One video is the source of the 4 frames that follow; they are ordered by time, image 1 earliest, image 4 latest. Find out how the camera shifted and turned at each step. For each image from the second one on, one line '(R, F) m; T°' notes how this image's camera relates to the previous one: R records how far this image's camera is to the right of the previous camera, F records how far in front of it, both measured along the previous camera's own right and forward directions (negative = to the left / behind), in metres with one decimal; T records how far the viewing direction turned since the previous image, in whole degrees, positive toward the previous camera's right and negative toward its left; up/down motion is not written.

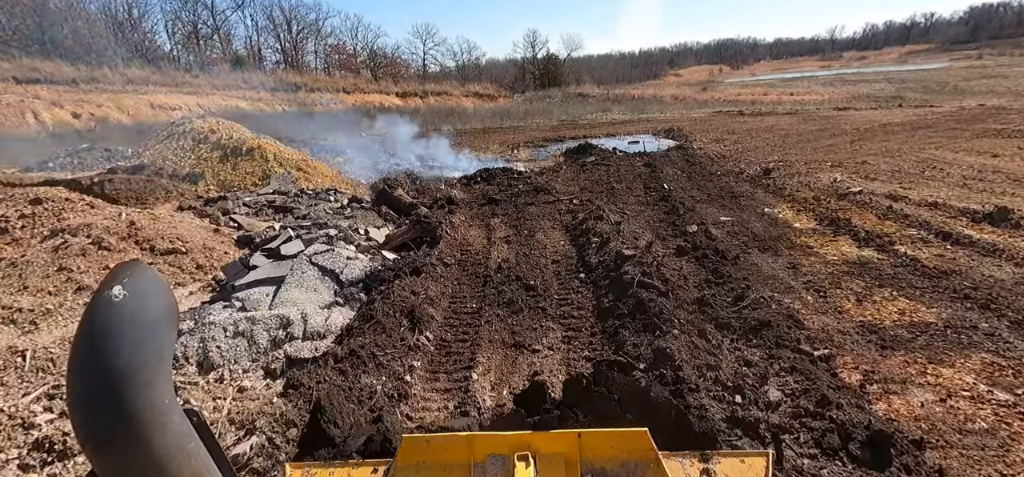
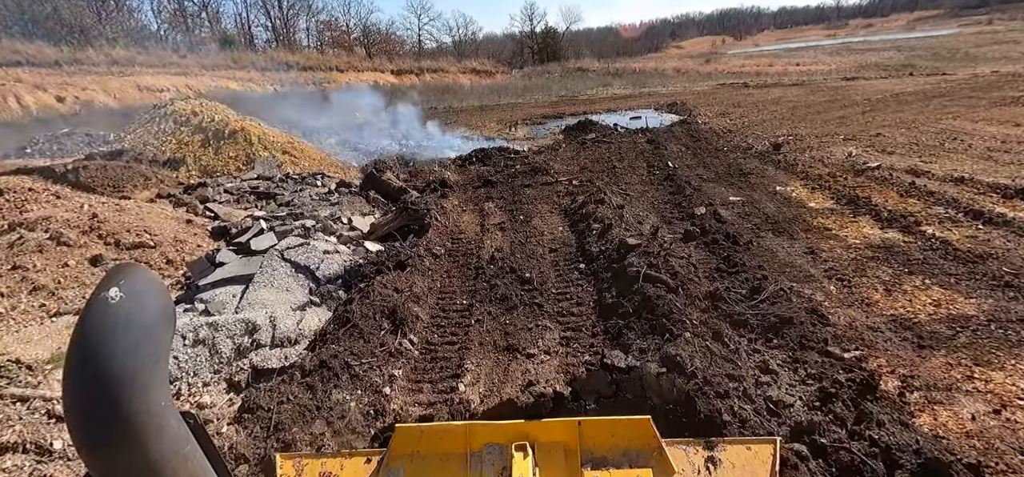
(+0.1, +0.5) m; 0°
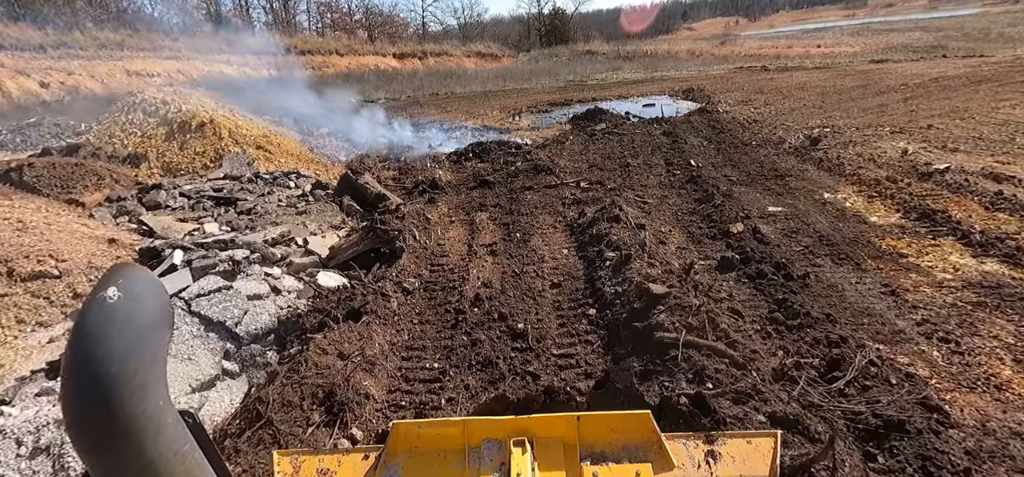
(+0.2, +1.3) m; -1°
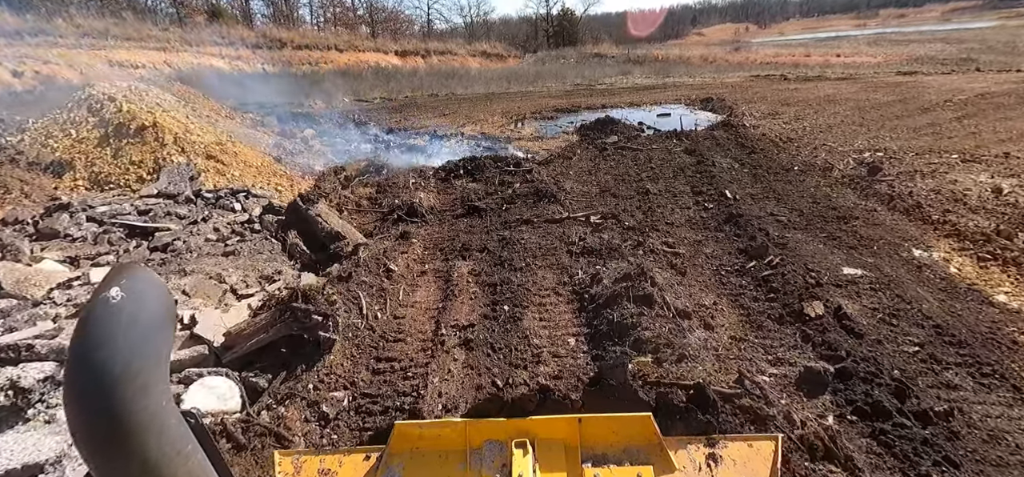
(+0.1, +1.8) m; 0°
